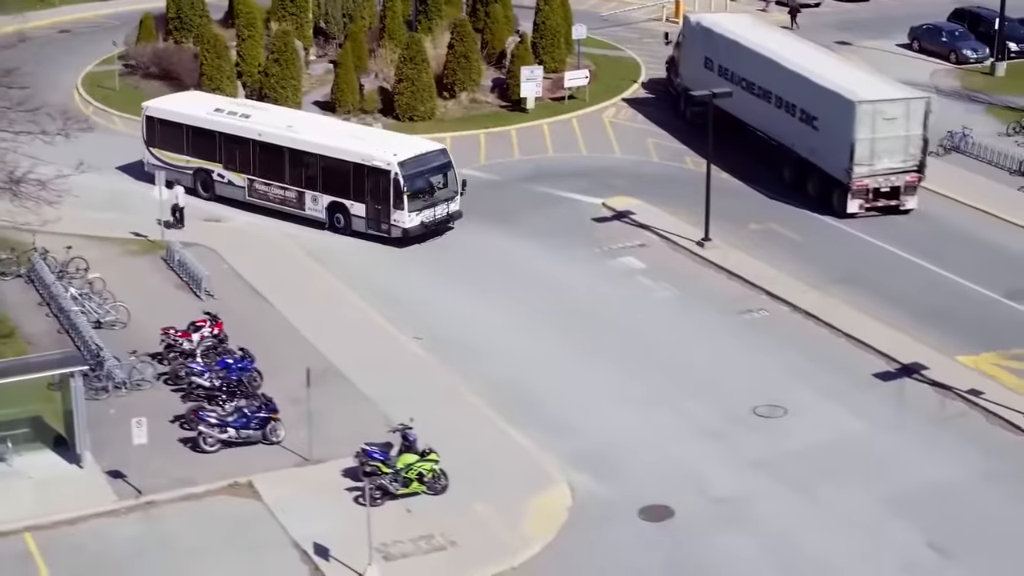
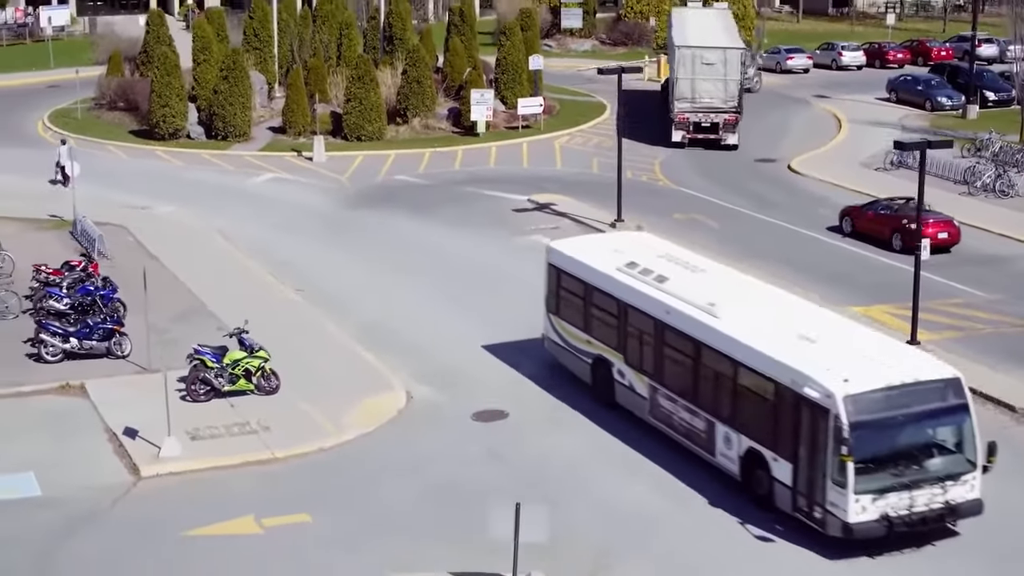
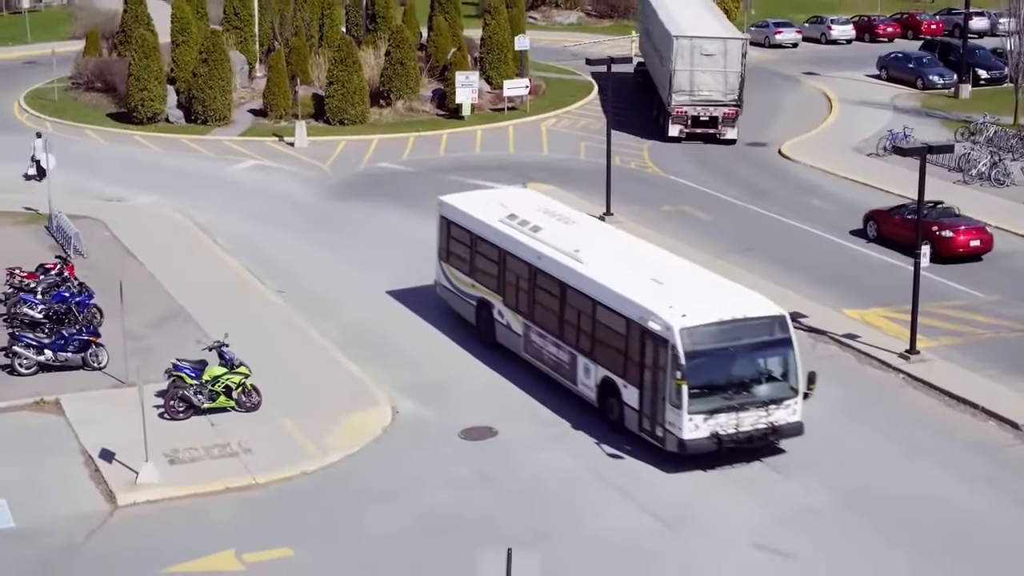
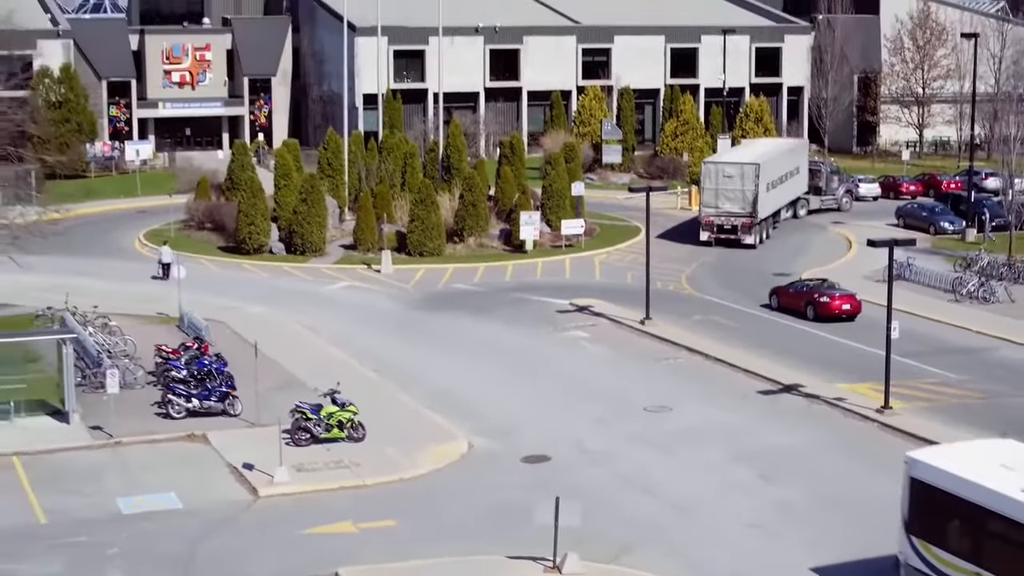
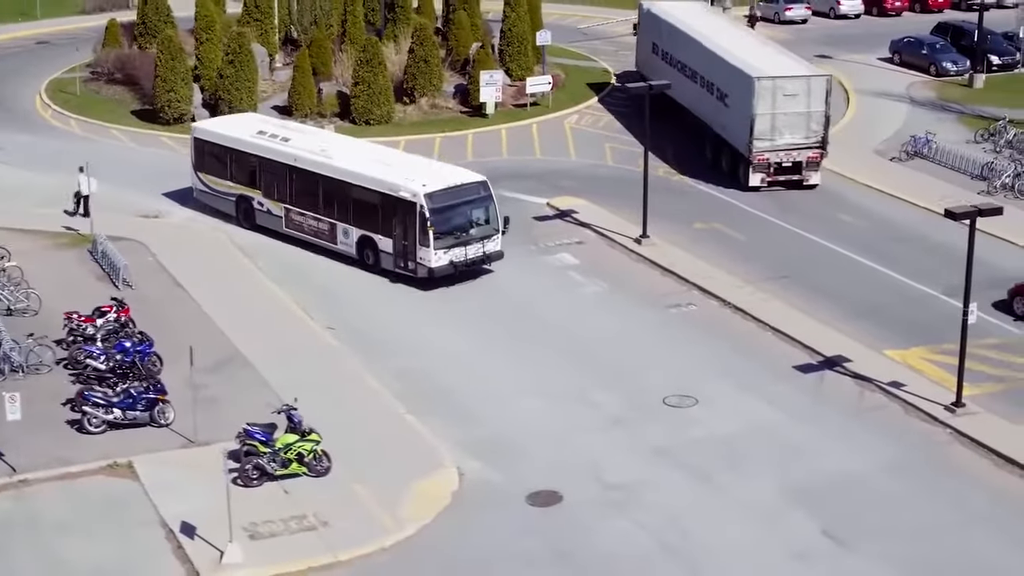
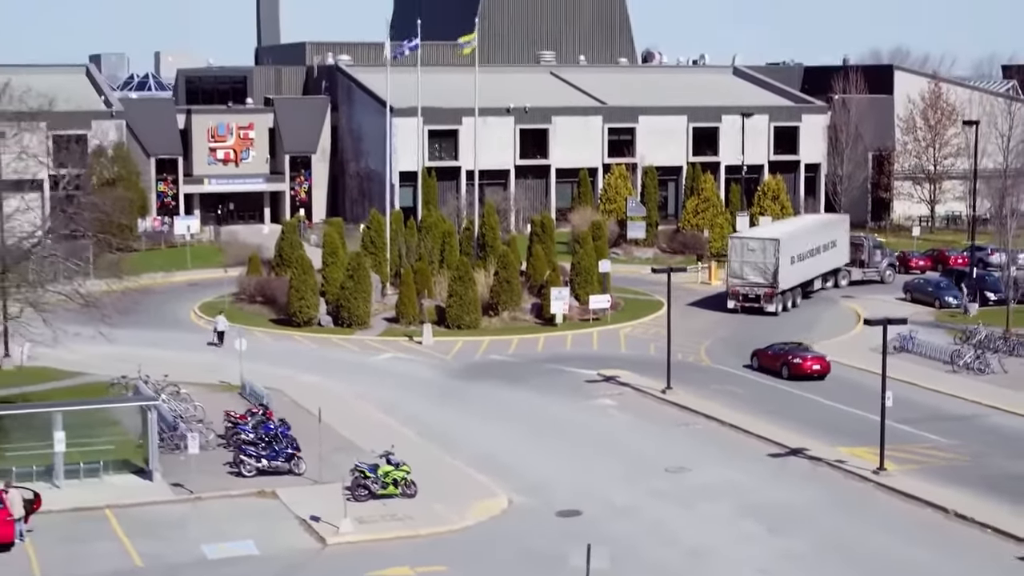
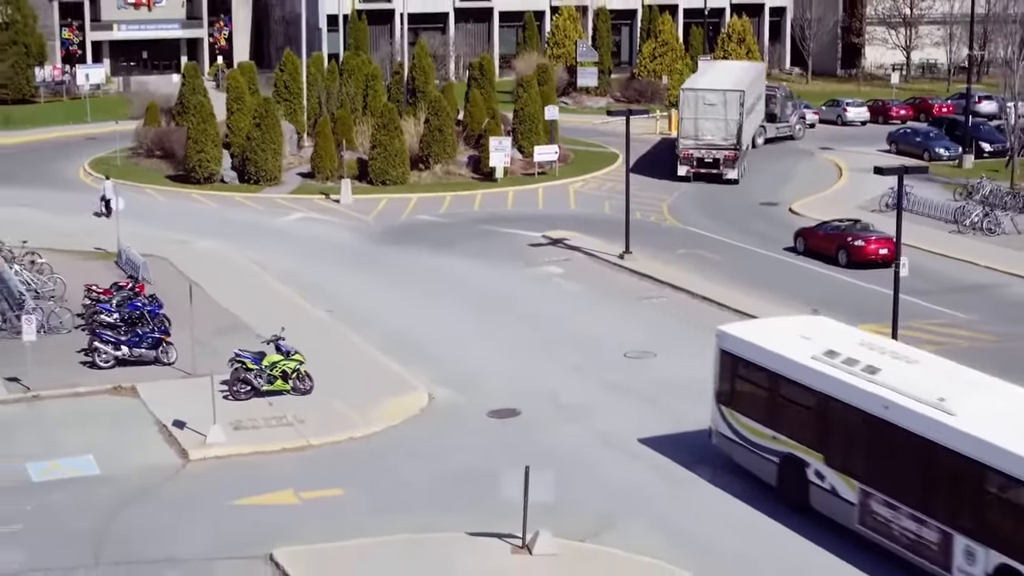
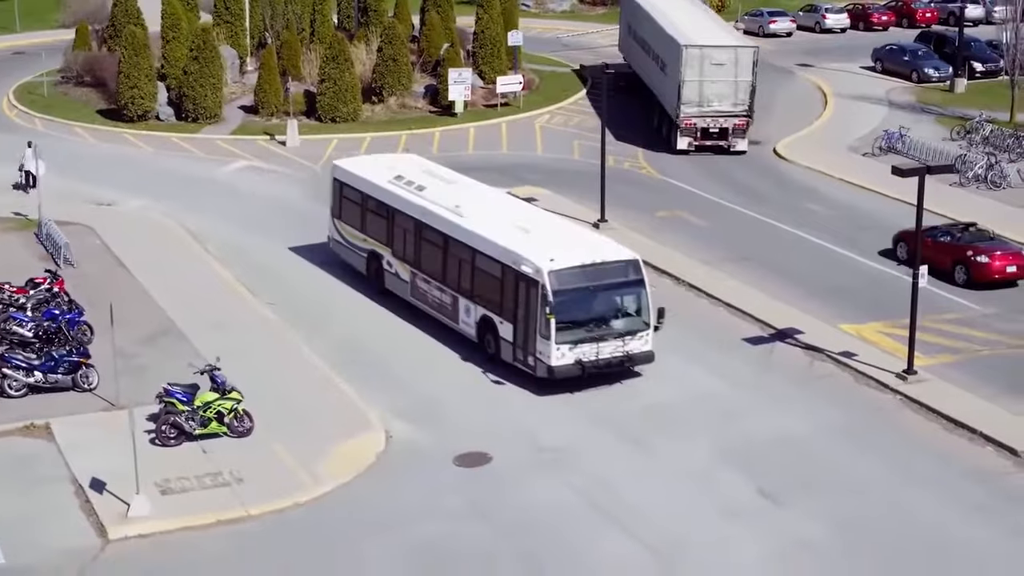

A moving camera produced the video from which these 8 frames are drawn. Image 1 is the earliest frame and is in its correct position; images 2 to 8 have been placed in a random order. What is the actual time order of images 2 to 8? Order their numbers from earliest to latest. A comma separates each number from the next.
5, 8, 3, 2, 7, 4, 6
